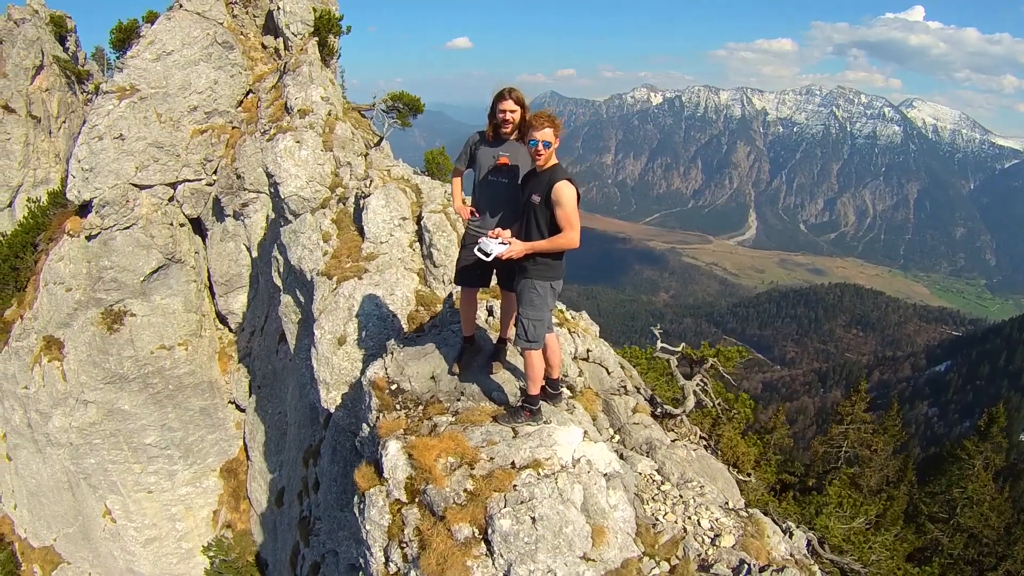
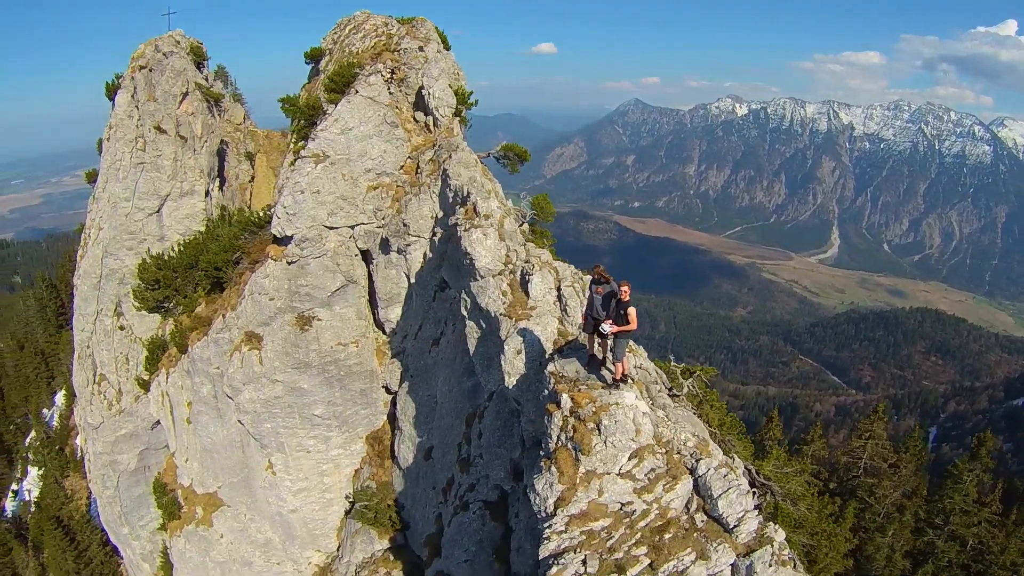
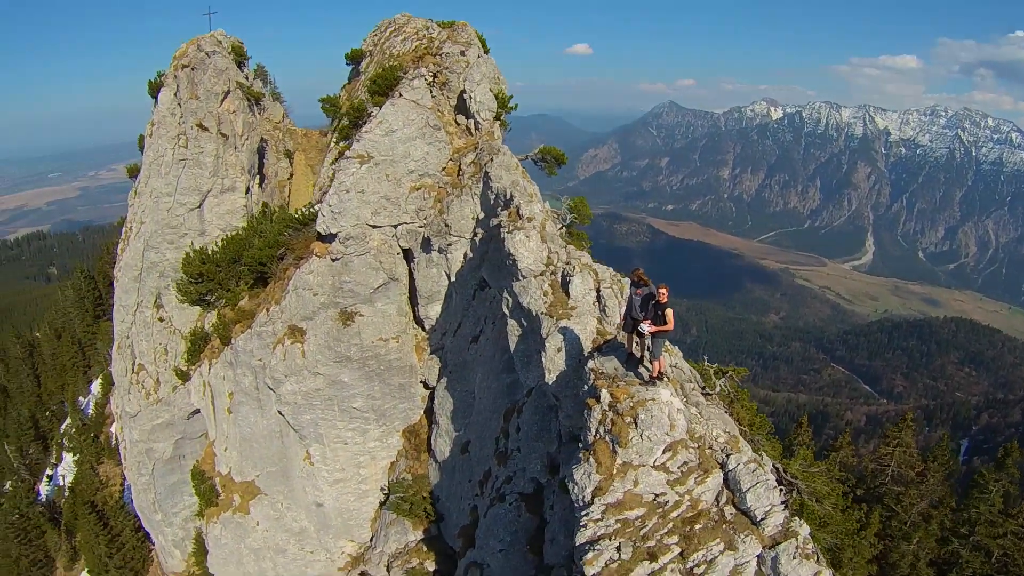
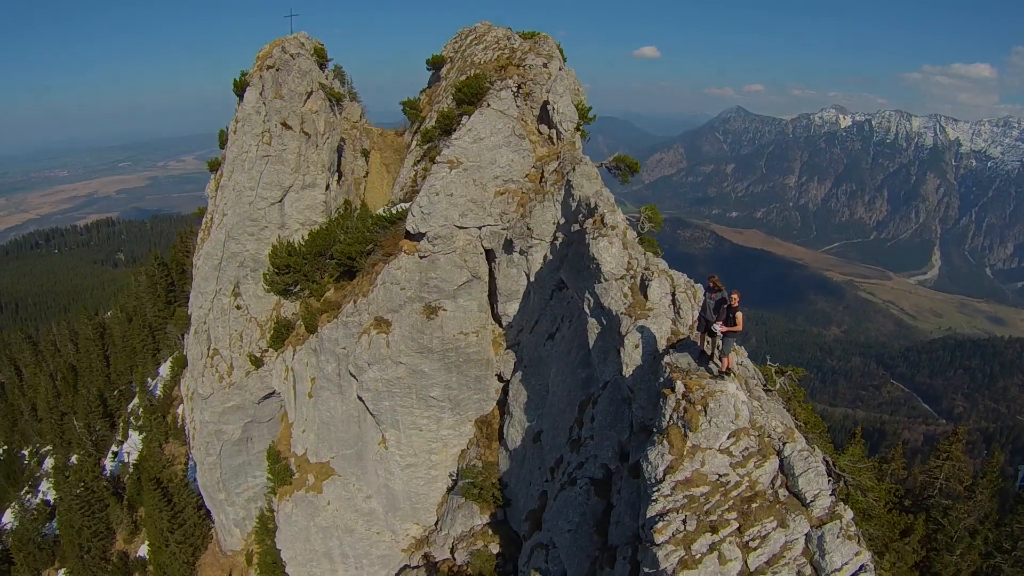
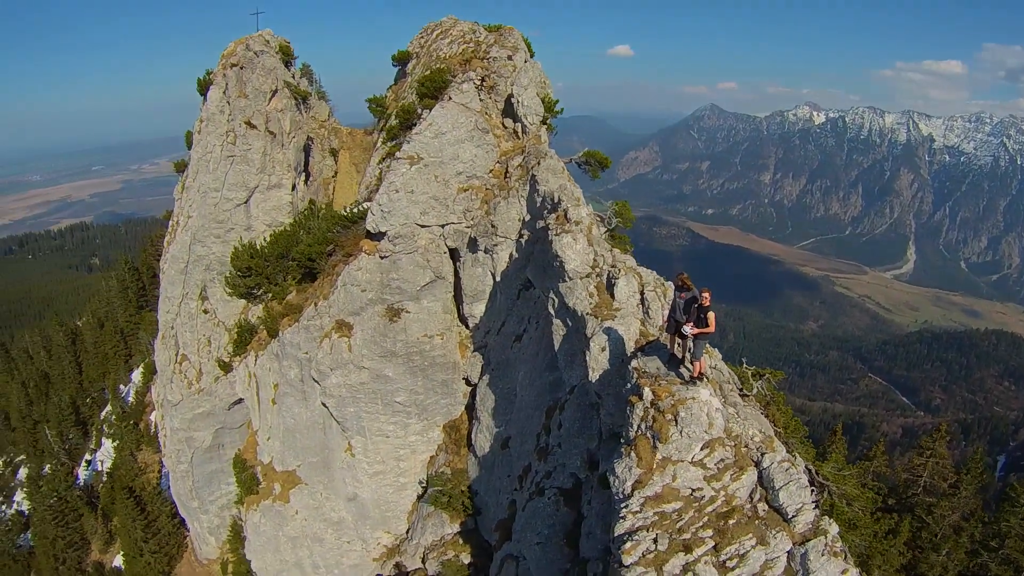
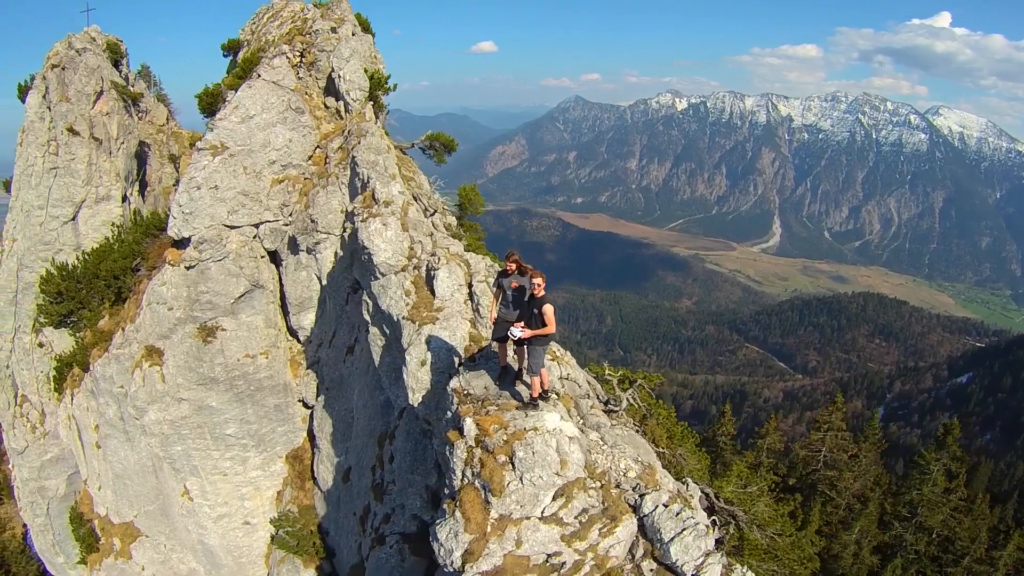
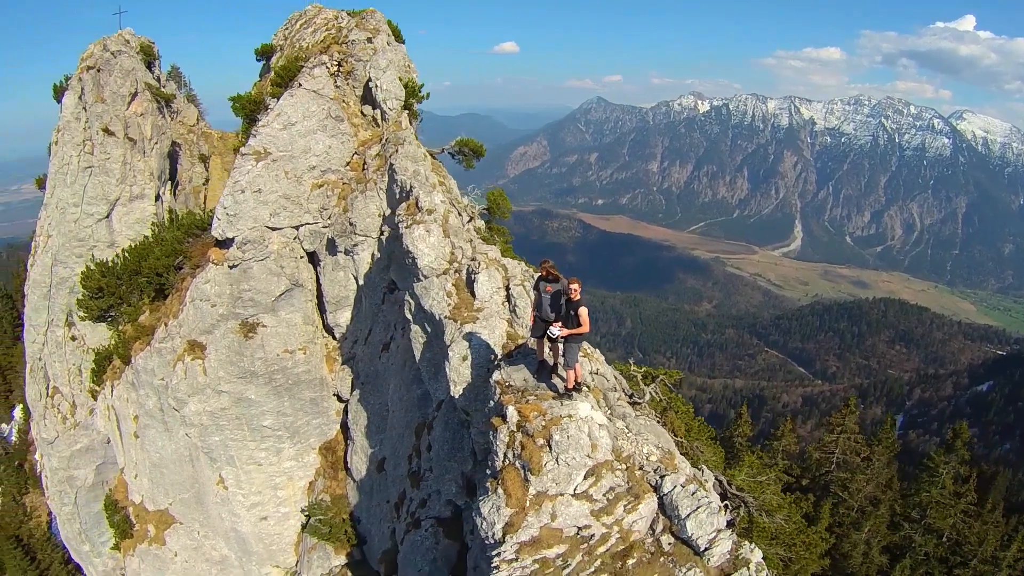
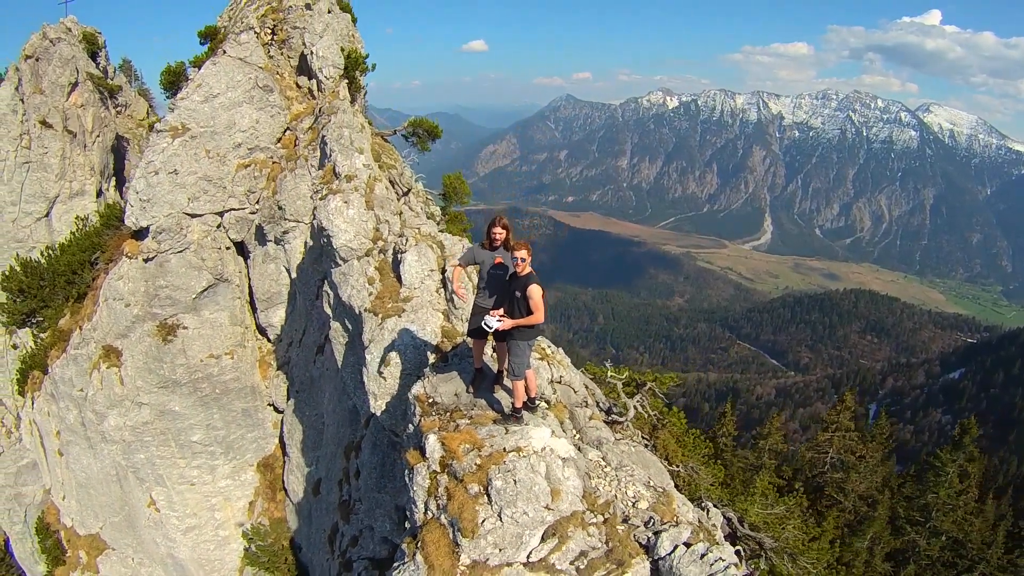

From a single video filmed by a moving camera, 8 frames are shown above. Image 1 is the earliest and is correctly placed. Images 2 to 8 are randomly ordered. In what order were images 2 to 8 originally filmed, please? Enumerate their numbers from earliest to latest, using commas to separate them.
8, 6, 7, 2, 3, 5, 4
